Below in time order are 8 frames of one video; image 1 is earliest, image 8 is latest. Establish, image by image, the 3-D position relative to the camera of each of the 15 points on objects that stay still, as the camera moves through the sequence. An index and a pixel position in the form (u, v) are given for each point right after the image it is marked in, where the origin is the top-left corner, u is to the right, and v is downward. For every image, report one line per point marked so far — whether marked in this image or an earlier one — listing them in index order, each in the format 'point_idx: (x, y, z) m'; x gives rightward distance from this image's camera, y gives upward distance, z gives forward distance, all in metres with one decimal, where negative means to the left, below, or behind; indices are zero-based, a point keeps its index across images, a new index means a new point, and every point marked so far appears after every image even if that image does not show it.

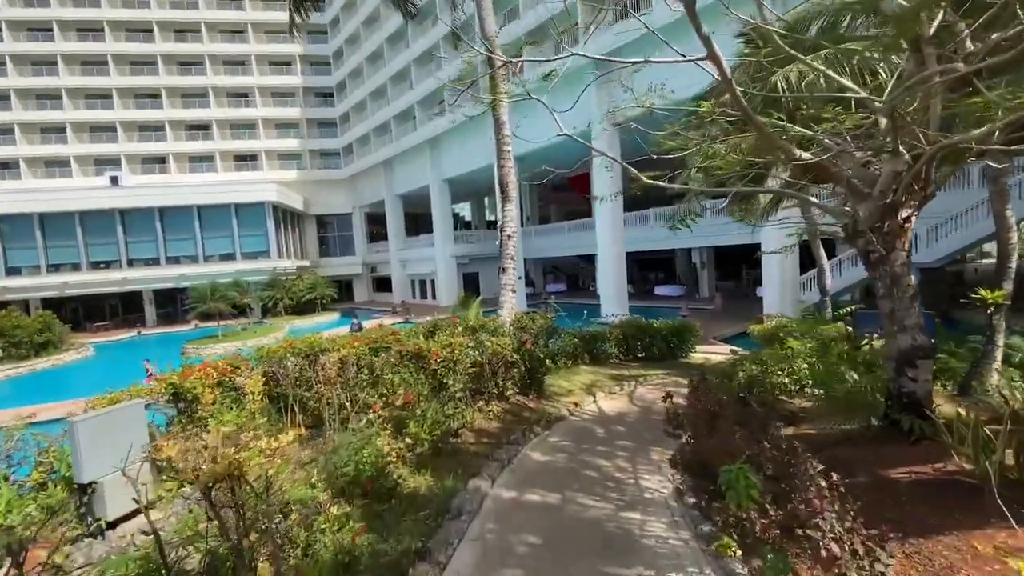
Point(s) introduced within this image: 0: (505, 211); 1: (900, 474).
0: (-0.1, +1.5, +8.7) m
1: (+2.9, -1.4, +3.4) m
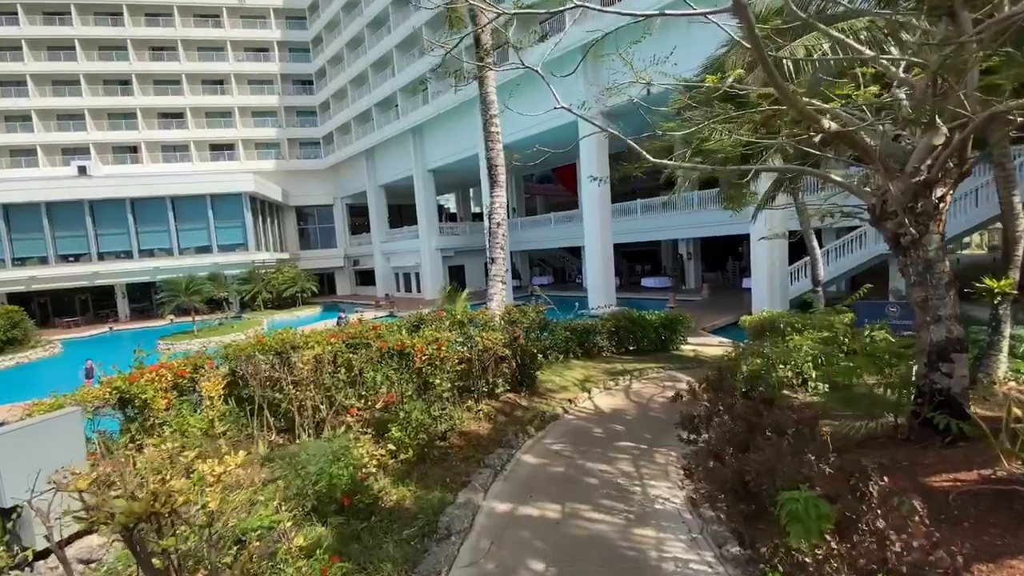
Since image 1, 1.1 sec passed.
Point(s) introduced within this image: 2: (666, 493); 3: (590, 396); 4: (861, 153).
0: (-0.3, +1.6, +8.2) m
1: (+2.9, -1.3, +3.1) m
2: (+1.3, -1.7, +3.9) m
3: (+1.2, -1.7, +7.2) m
4: (+2.8, +1.1, +3.7) m
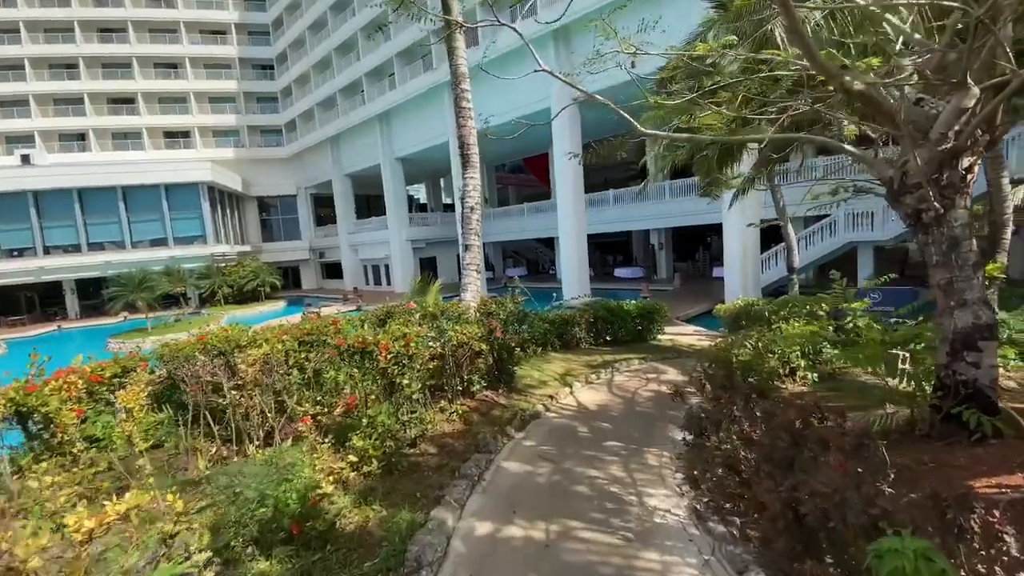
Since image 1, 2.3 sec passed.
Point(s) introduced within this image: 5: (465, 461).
0: (-0.7, +1.8, +7.6) m
1: (+2.8, -1.2, +2.7) m
2: (+1.2, -1.6, +3.5) m
3: (+0.9, -1.5, +6.7) m
4: (+2.6, +1.2, +3.3) m
5: (-0.4, -1.6, +4.4) m
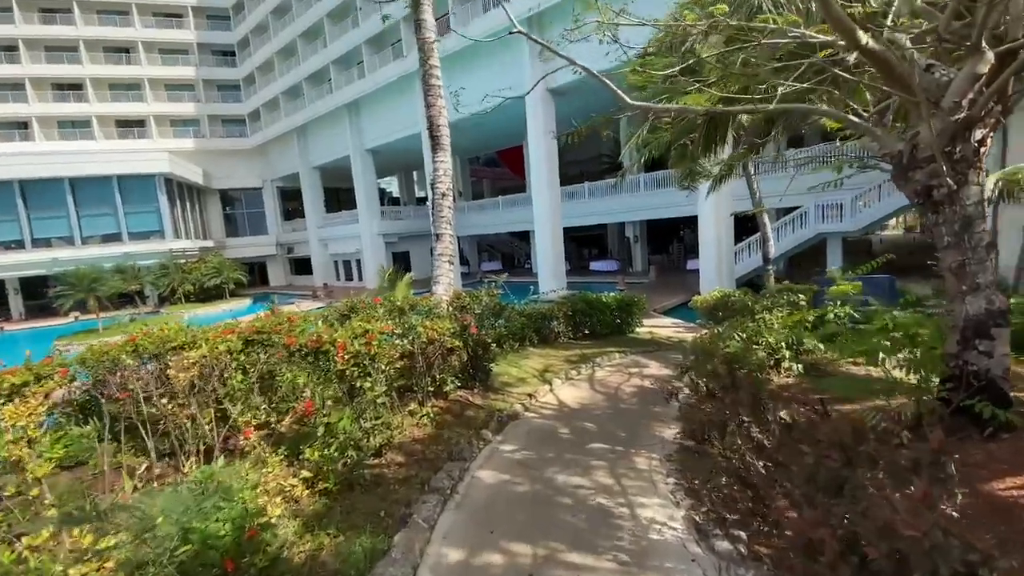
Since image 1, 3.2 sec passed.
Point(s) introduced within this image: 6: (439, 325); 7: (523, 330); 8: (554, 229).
0: (-1.2, +1.9, +7.1) m
1: (+2.6, -1.1, +2.5) m
2: (+1.0, -1.5, +3.2) m
3: (+0.5, -1.4, +6.3) m
4: (+2.5, +1.3, +3.0) m
5: (-0.6, -1.5, +3.9) m
6: (-0.8, -0.4, +5.3) m
7: (+0.2, -0.8, +8.7) m
8: (+1.6, +2.1, +17.1) m
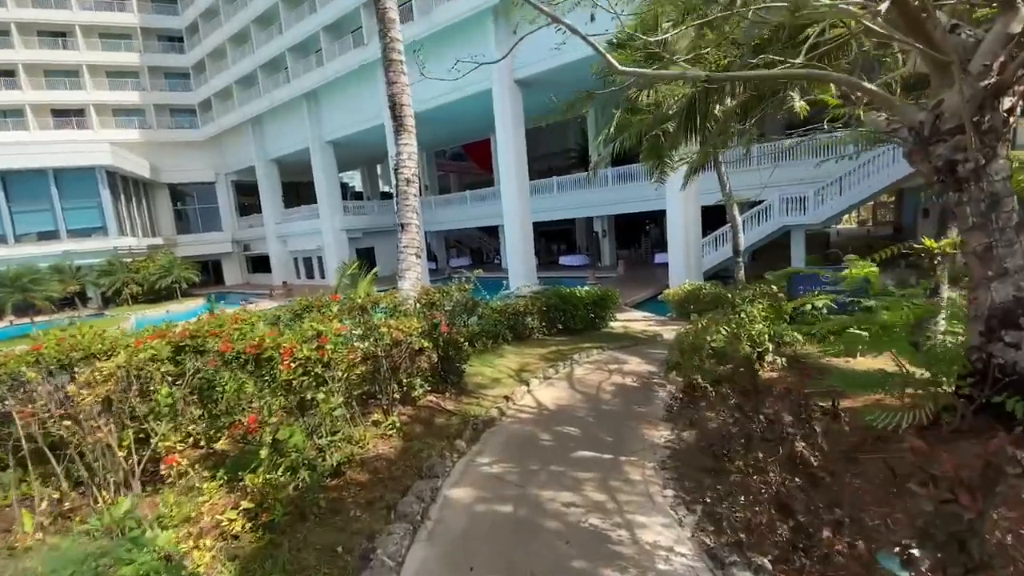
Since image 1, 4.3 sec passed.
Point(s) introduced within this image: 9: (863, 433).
0: (-1.6, +2.0, +6.5) m
1: (+2.6, -1.0, +2.2) m
2: (+0.9, -1.5, +2.8) m
3: (+0.2, -1.3, +5.9) m
4: (+2.3, +1.4, +2.7) m
5: (-0.8, -1.5, +3.4) m
6: (-1.1, -0.4, +4.7) m
7: (-0.3, -0.7, +8.2) m
8: (+0.4, +2.3, +16.7) m
9: (+2.5, -1.0, +3.3) m
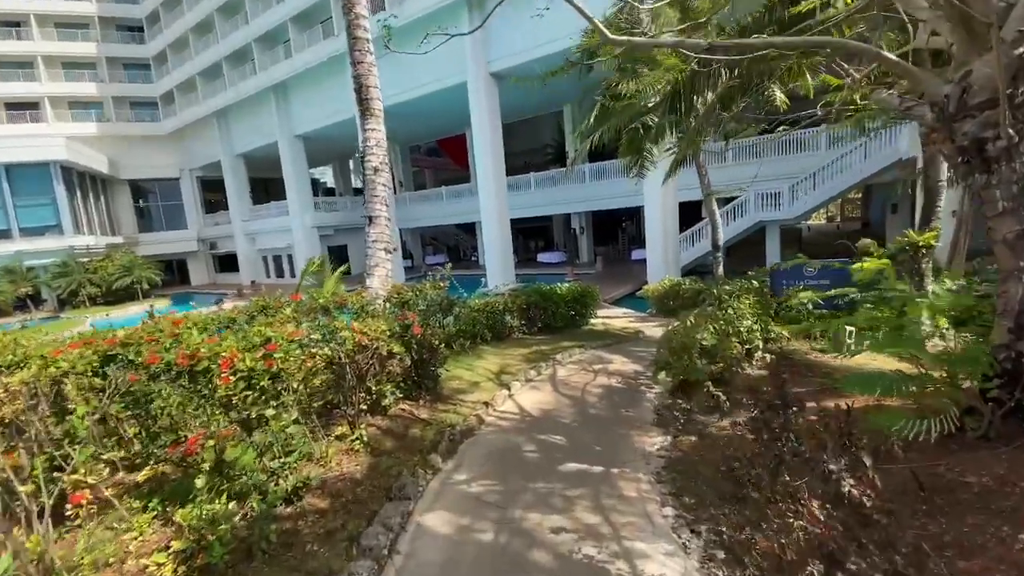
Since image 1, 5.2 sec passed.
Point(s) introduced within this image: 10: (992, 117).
0: (-1.9, +2.0, +6.0) m
1: (+2.5, -1.0, +1.9) m
2: (+0.8, -1.5, +2.4) m
3: (0.0, -1.2, +5.5) m
4: (+2.2, +1.4, +2.4) m
5: (-0.9, -1.5, +3.0) m
6: (-1.3, -0.4, +4.3) m
7: (-0.6, -0.6, +7.8) m
8: (-0.3, +2.4, +16.3) m
9: (+2.4, -1.0, +3.0) m
10: (+2.5, +0.9, +2.4) m
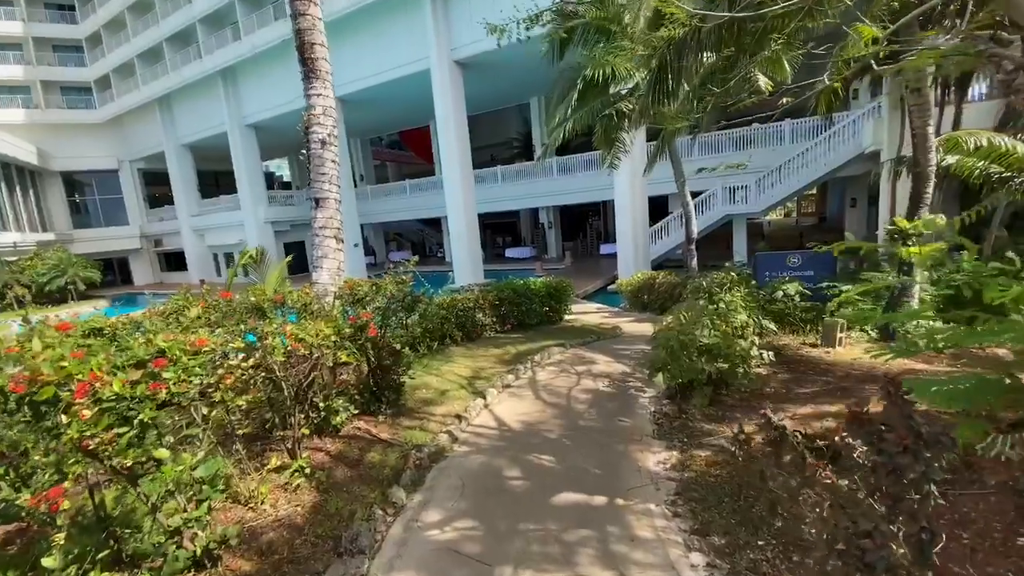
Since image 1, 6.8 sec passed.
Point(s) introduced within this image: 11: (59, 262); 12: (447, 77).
0: (-2.2, +2.1, +5.1) m
1: (+2.5, -0.9, +1.4) m
2: (+0.8, -1.4, +1.8) m
3: (-0.3, -1.2, +4.8) m
4: (+2.2, +1.5, +1.8) m
5: (-1.0, -1.4, +2.2) m
6: (-1.5, -0.3, +3.5) m
7: (-1.1, -0.6, +7.0) m
8: (-1.4, +2.5, +15.5) m
9: (+2.3, -0.9, +2.5) m
10: (+2.5, +1.0, +1.9) m
11: (-19.7, +1.1, +19.9) m
12: (-2.0, +6.5, +14.5) m
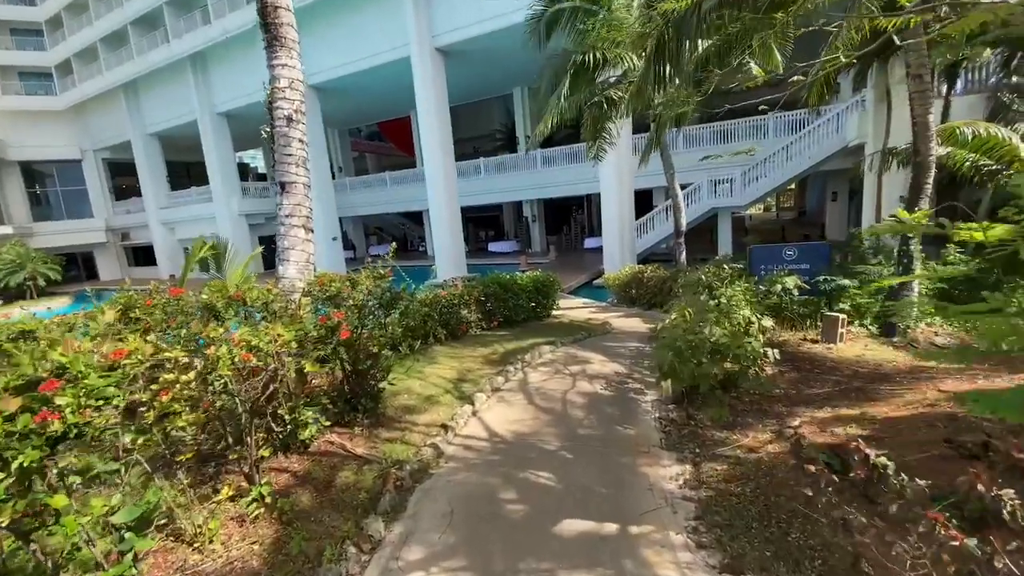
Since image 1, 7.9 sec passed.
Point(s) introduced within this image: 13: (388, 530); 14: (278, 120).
0: (-2.3, +2.1, +4.6) m
1: (+2.5, -0.9, +1.0) m
2: (+0.8, -1.4, +1.4) m
3: (-0.3, -1.1, +4.4) m
4: (+2.2, +1.5, +1.4) m
5: (-1.0, -1.4, +1.8) m
6: (-1.5, -0.3, +3.0) m
7: (-1.2, -0.5, +6.6) m
8: (-1.9, +2.7, +15.0) m
9: (+2.3, -0.9, +2.2) m
10: (+2.5, +1.0, +1.5) m
11: (-20.4, +1.2, +18.7) m
12: (-2.5, +6.7, +13.9) m
13: (-0.7, -1.4, +2.7) m
14: (-2.3, +1.6, +4.6) m
